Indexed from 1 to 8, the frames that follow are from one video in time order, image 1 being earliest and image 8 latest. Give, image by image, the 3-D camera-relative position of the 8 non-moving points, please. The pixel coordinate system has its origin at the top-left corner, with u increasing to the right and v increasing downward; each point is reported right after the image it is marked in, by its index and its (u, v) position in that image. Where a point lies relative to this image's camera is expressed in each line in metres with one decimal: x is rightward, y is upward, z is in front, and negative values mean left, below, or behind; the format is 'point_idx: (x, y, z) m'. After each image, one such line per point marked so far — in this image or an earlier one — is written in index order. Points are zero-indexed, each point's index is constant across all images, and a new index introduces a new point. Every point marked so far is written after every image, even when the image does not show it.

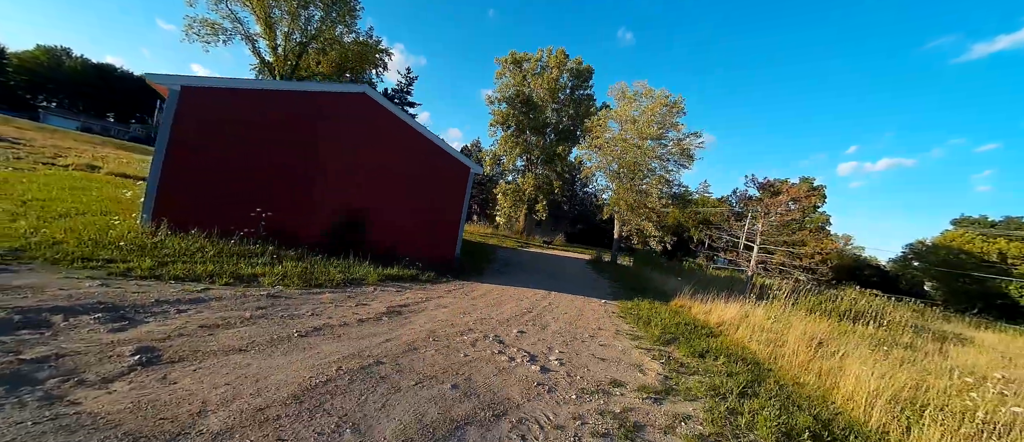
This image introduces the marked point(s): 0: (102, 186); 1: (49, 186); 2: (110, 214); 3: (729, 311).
0: (-9.9, +0.8, +9.1) m
1: (-9.6, +0.7, +7.8) m
2: (-6.4, +0.1, +6.0) m
3: (+4.1, -1.7, +7.1) m
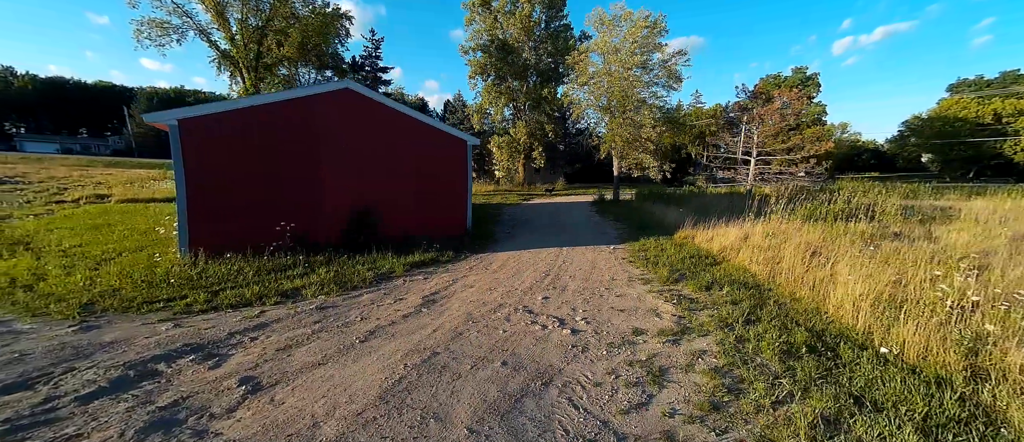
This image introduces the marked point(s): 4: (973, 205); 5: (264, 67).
0: (-9.8, 0.0, +9.3) m
1: (-9.5, -0.2, +8.1) m
2: (-6.2, -0.5, +6.4) m
3: (+4.4, -0.3, +7.5) m
4: (+15.0, +0.5, +12.2) m
5: (-12.0, +7.4, +18.3) m
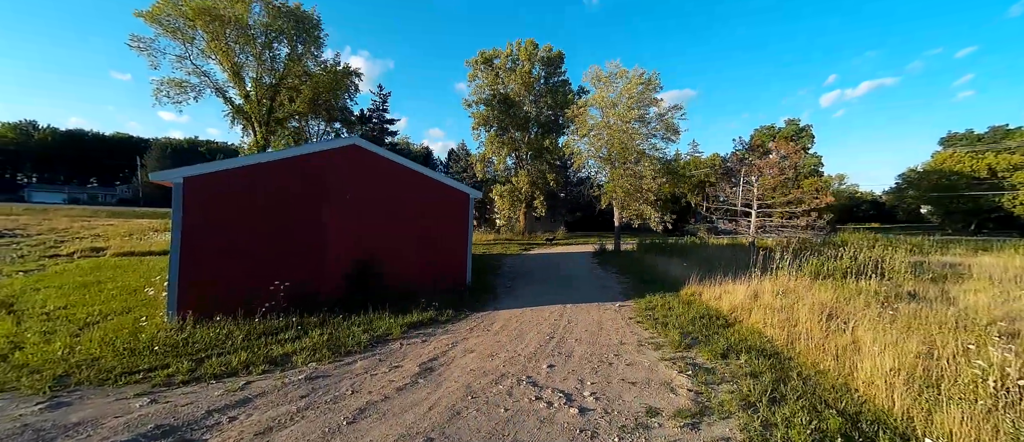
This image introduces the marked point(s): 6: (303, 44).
0: (-9.8, -1.3, +9.1) m
1: (-9.5, -1.4, +7.9) m
2: (-6.2, -1.5, +6.1) m
3: (+4.4, -1.4, +7.3) m
4: (+15.1, -1.2, +12.0) m
5: (-12.0, +4.9, +19.0) m
6: (-10.3, +8.7, +18.7) m
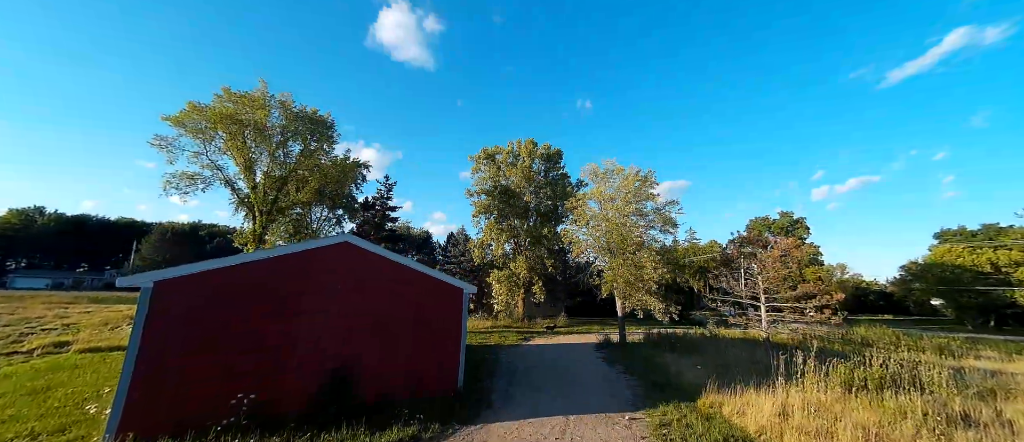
0: (-9.9, -3.4, +8.3) m
1: (-9.6, -3.2, +7.1) m
2: (-6.3, -2.9, +5.3) m
3: (+4.3, -3.2, +6.4) m
4: (+15.0, -4.2, +11.1) m
5: (-12.0, +0.5, +19.2) m
6: (-10.3, +4.2, +19.8) m
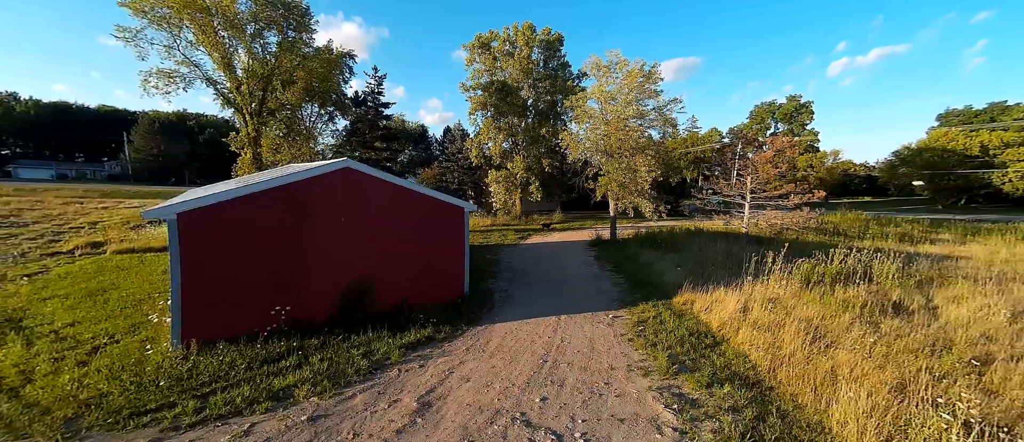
0: (-9.9, -1.5, +9.2) m
1: (-9.6, -1.7, +8.0) m
2: (-6.3, -1.9, +6.3) m
3: (+4.3, -1.7, +7.5) m
4: (+14.9, -1.1, +12.3) m
5: (-12.2, +5.4, +18.6) m
6: (-10.6, +9.1, +18.1) m
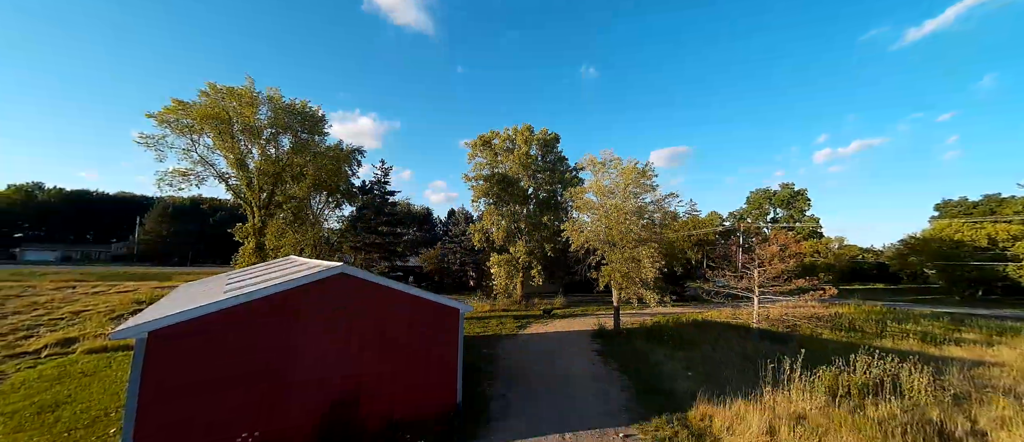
0: (-9.9, -3.7, +8.5) m
1: (-9.6, -3.6, +7.3) m
2: (-6.3, -3.5, +5.5) m
3: (+4.3, -3.6, +6.7) m
4: (+14.9, -4.2, +11.5) m
5: (-12.1, +1.1, +19.1) m
6: (-10.5, +4.8, +19.3) m
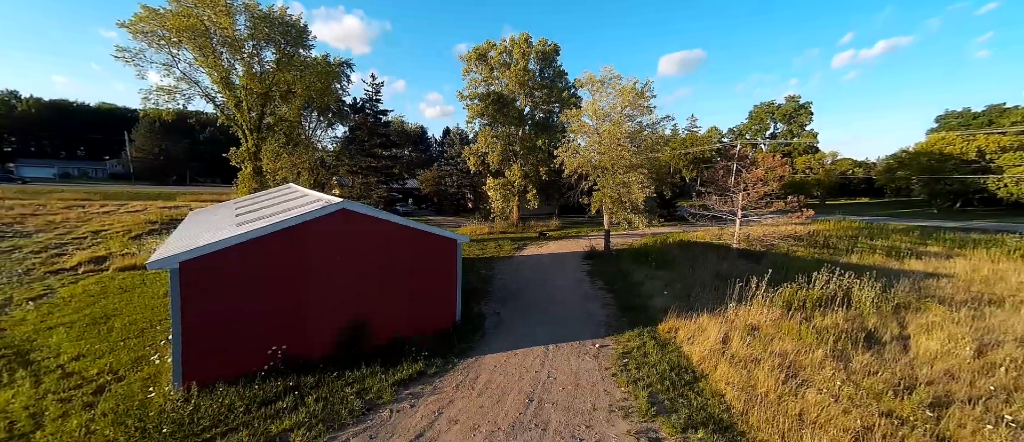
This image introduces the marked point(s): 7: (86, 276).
0: (-10.1, -2.2, +9.5) m
1: (-9.8, -2.4, +8.3) m
2: (-6.5, -2.6, +6.5) m
3: (+4.1, -2.4, +7.7) m
4: (+14.7, -1.8, +12.6) m
5: (-12.4, +4.8, +18.8) m
6: (-10.8, +8.5, +18.2) m
7: (-13.8, -1.9, +12.0) m
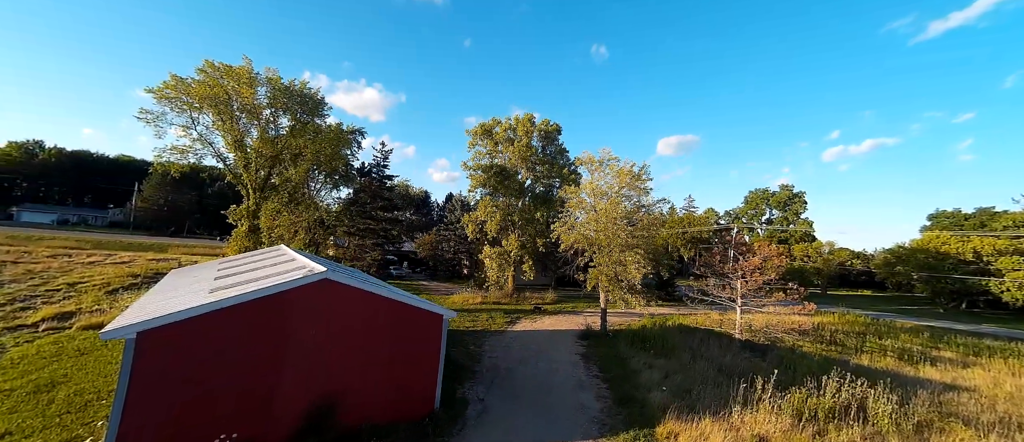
0: (-10.4, -3.5, +8.7) m
1: (-10.1, -3.5, +7.5) m
2: (-6.8, -3.6, +5.7) m
3: (+3.8, -4.2, +6.9) m
4: (+14.3, -5.1, +11.8) m
5: (-12.4, +1.9, +19.1) m
6: (-10.5, +5.5, +19.2) m
7: (-14.1, -3.4, +11.3) m
